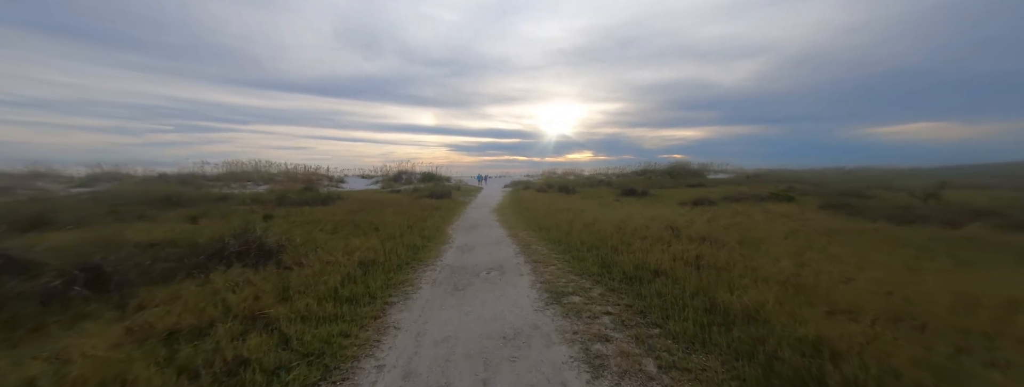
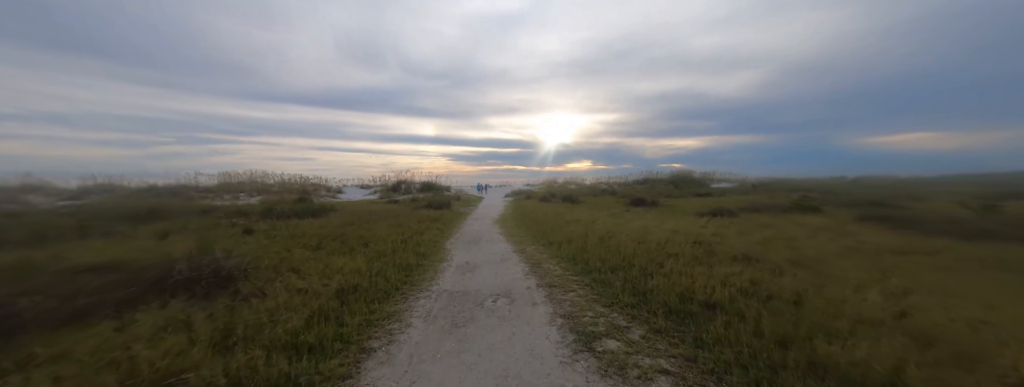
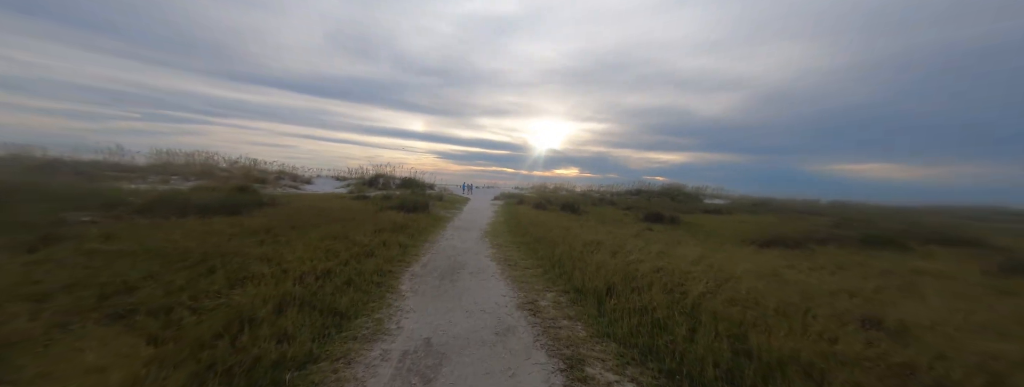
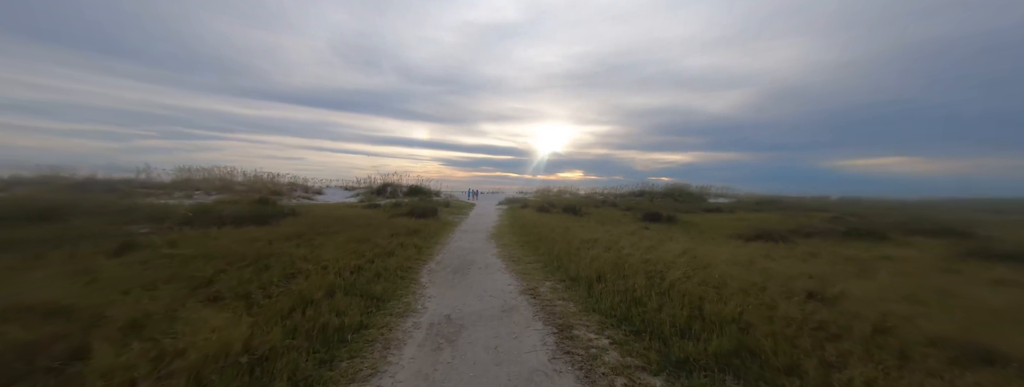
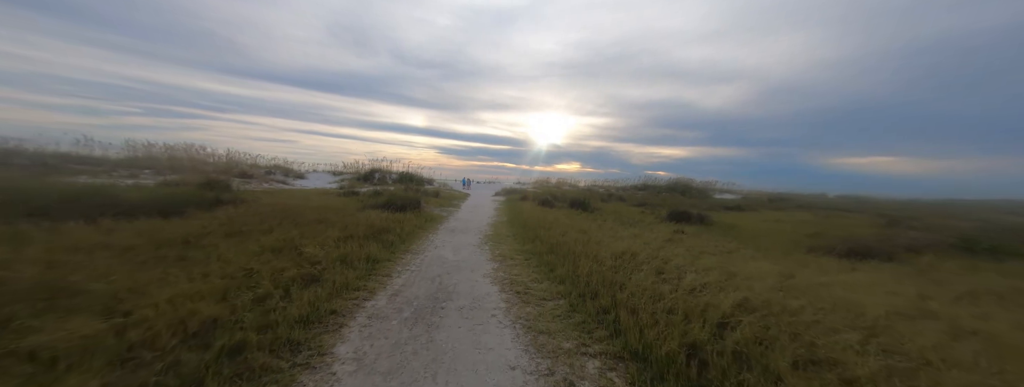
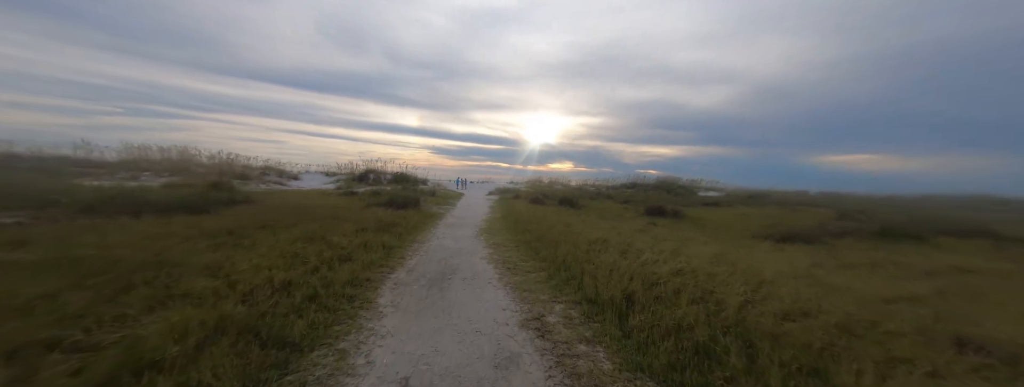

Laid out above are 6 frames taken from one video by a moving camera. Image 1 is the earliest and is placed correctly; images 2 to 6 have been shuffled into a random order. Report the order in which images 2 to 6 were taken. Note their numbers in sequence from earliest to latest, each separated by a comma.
2, 4, 3, 6, 5
